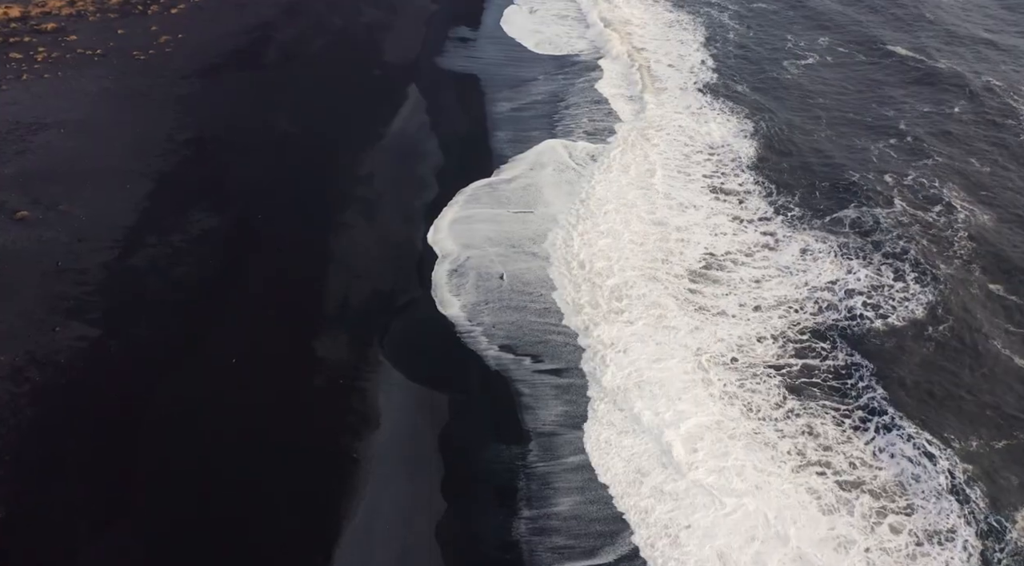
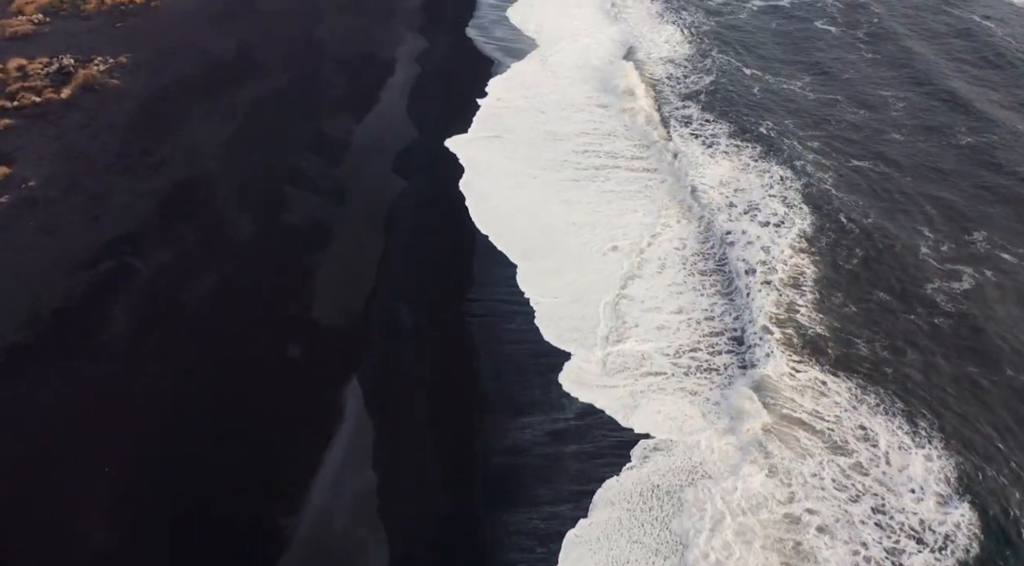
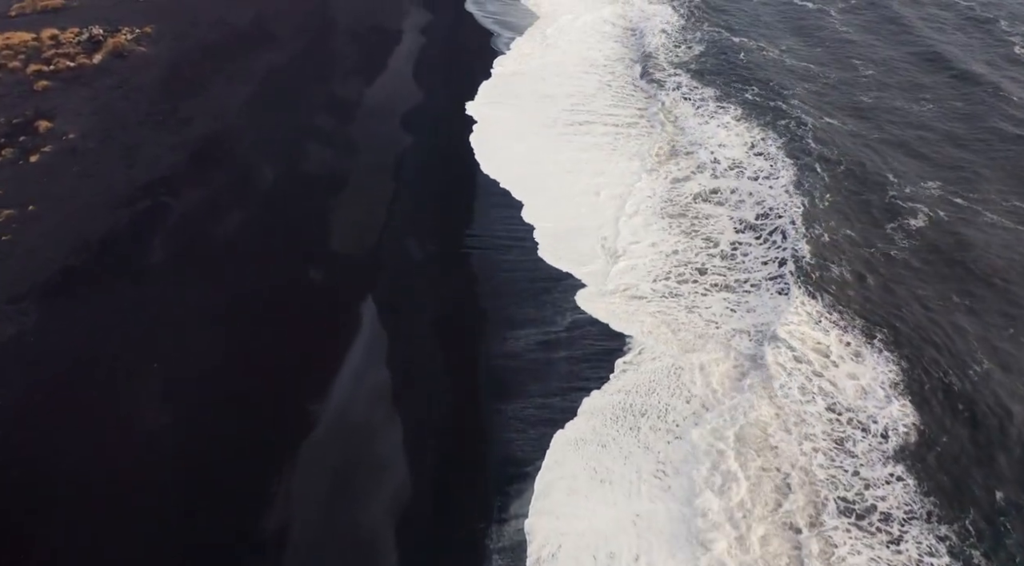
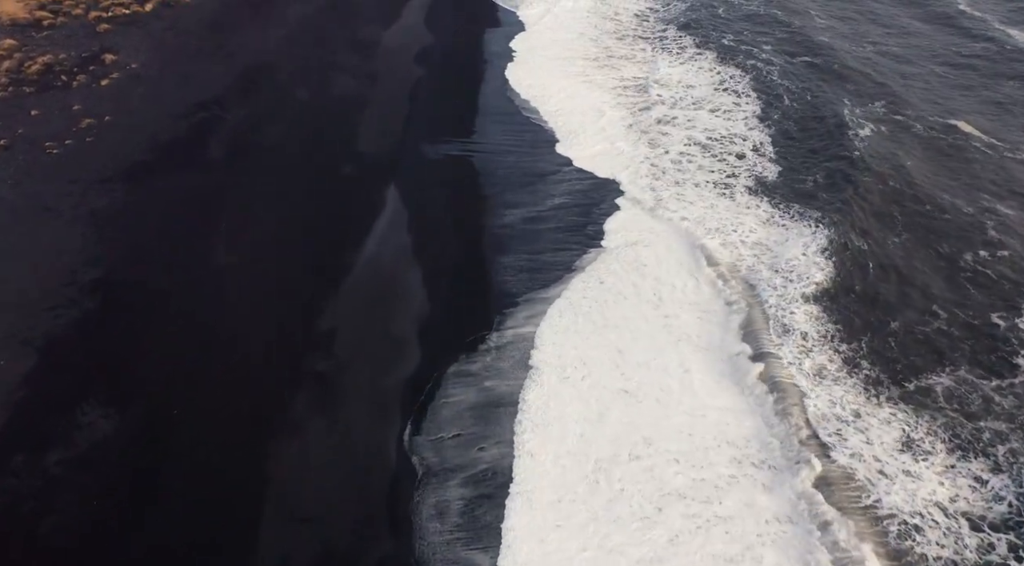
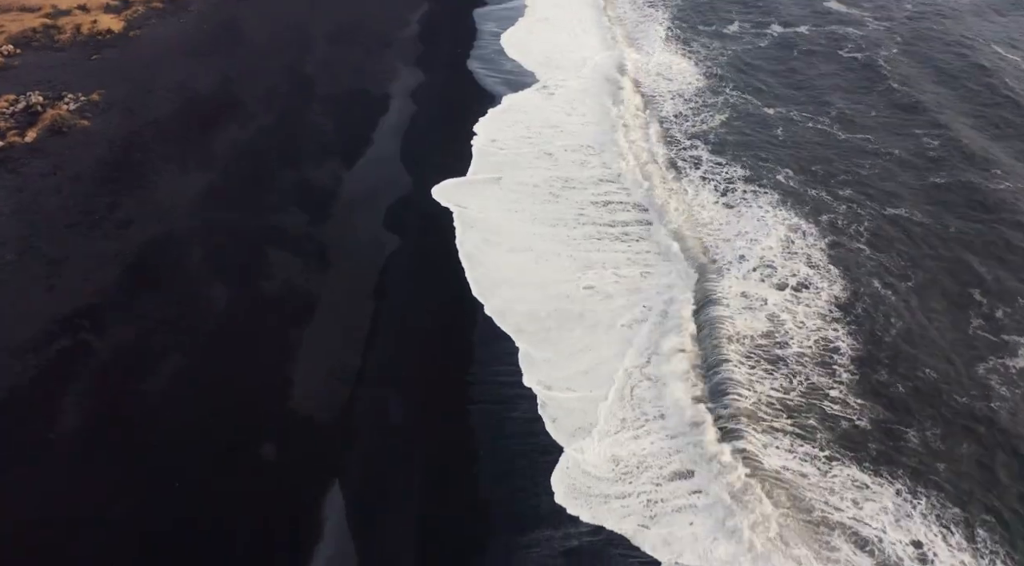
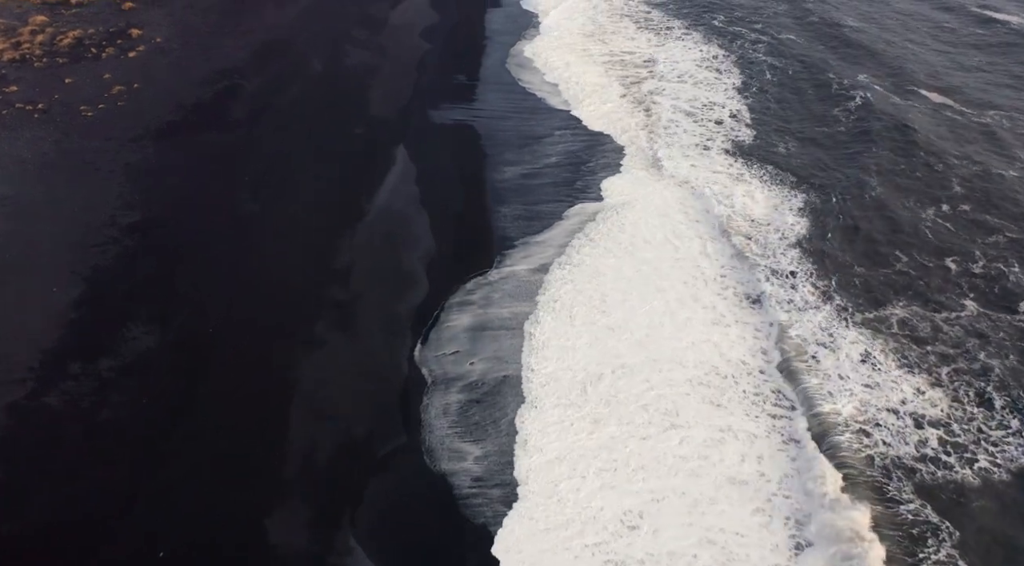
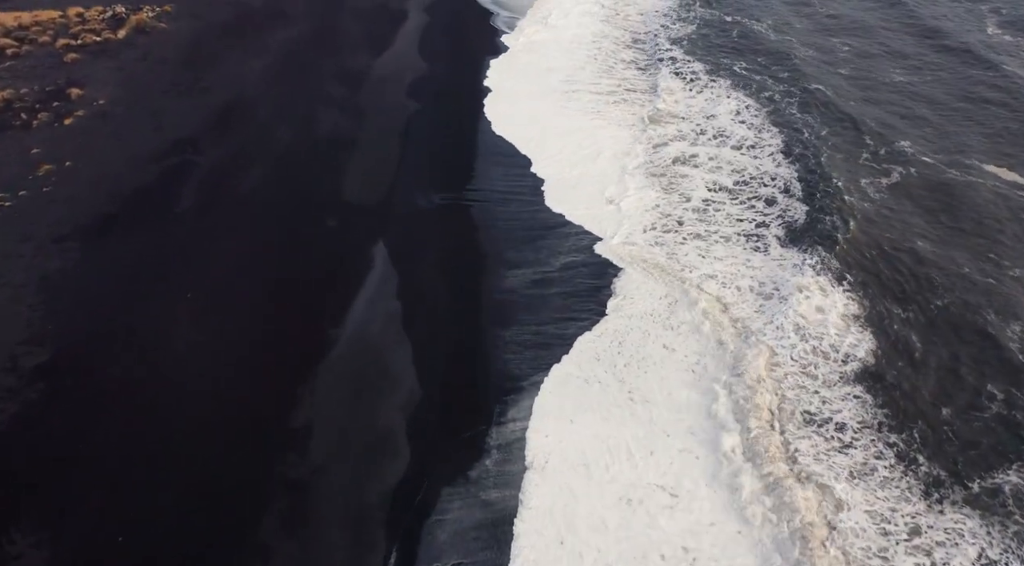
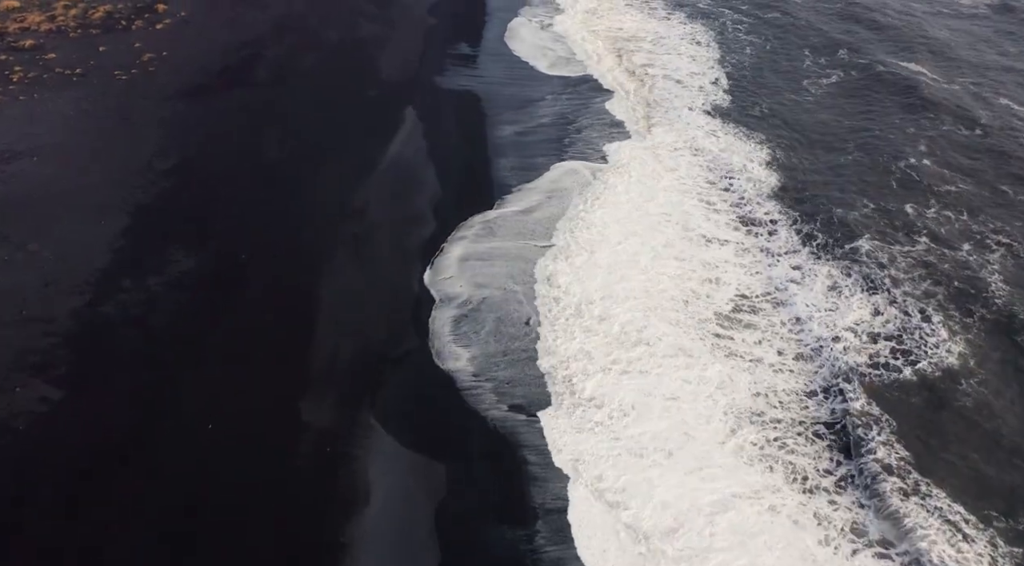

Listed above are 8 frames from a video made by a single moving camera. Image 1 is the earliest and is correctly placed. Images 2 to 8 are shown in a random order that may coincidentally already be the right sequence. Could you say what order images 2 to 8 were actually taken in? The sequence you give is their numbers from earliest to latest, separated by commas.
8, 6, 4, 7, 3, 2, 5
